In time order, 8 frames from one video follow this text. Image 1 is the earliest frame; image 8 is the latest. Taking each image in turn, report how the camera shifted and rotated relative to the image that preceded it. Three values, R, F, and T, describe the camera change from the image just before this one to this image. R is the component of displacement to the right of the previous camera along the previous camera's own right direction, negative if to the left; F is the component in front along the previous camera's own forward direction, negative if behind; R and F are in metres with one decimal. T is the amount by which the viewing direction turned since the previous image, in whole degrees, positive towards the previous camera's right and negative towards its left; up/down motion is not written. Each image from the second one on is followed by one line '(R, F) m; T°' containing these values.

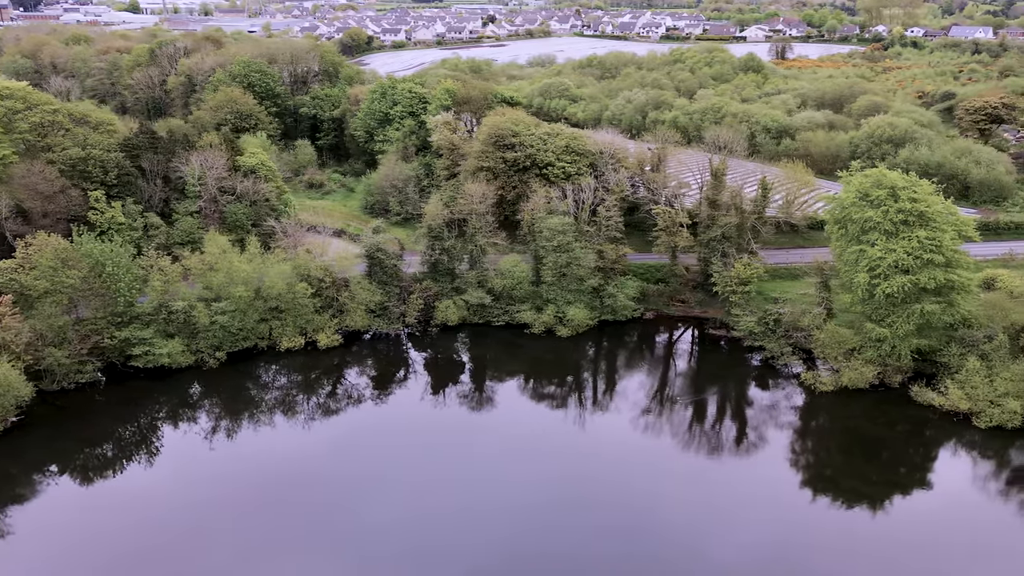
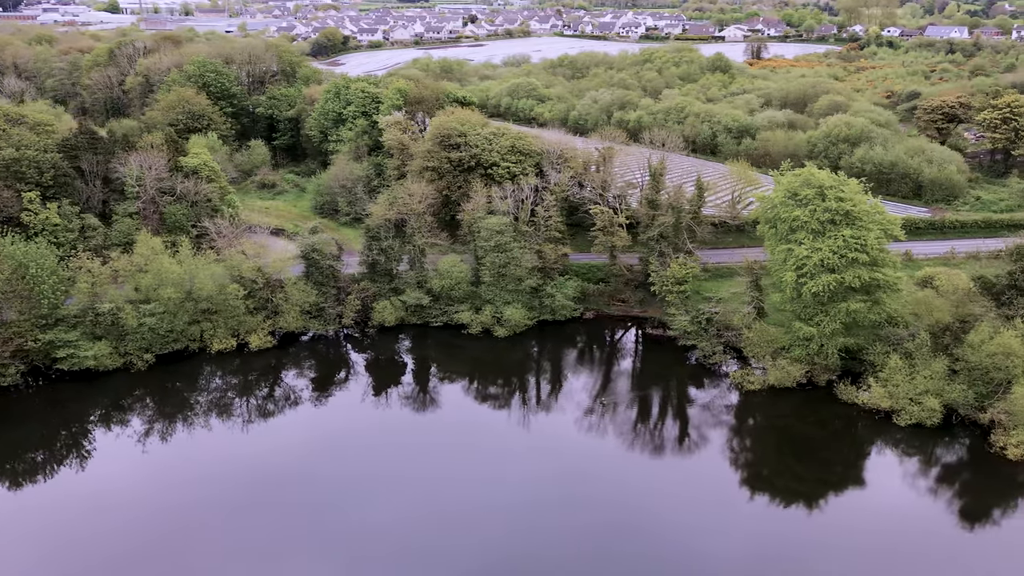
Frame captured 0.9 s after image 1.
(+2.3, 0.0) m; +1°
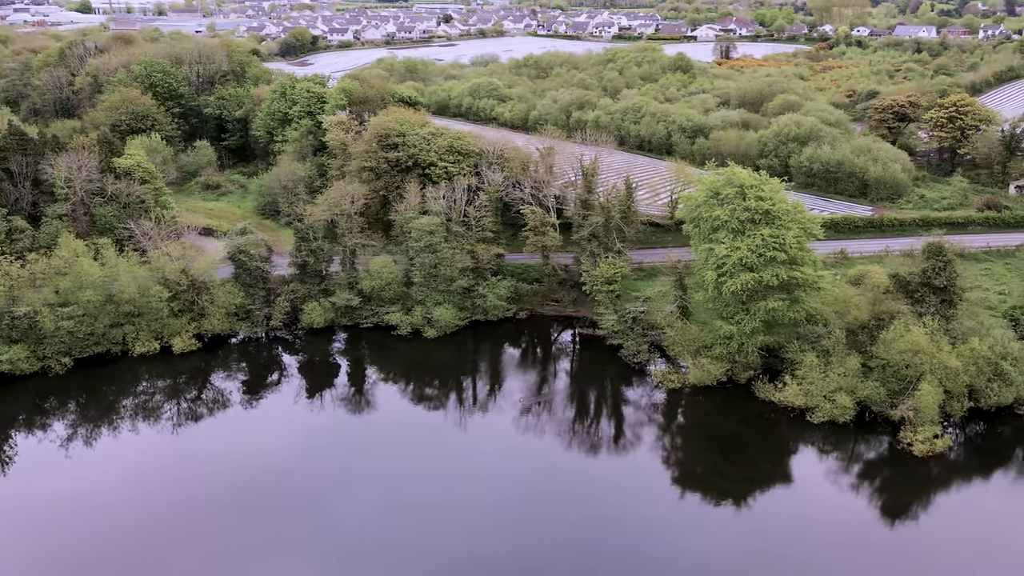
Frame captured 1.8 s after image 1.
(+2.4, 0.0) m; +1°
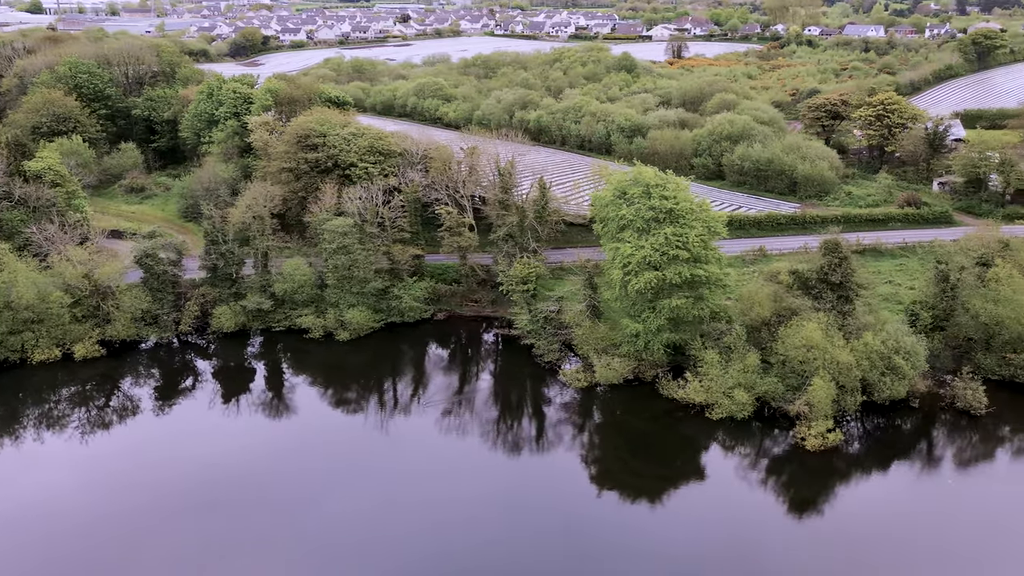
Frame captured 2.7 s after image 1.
(+2.4, 0.0) m; +2°
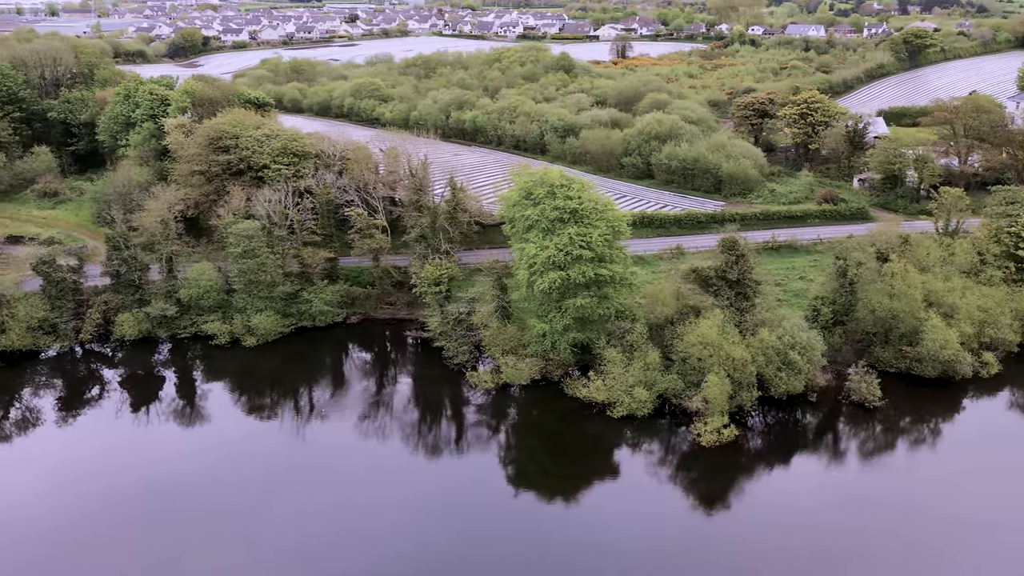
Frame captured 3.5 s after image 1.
(+2.1, +0.1) m; +3°
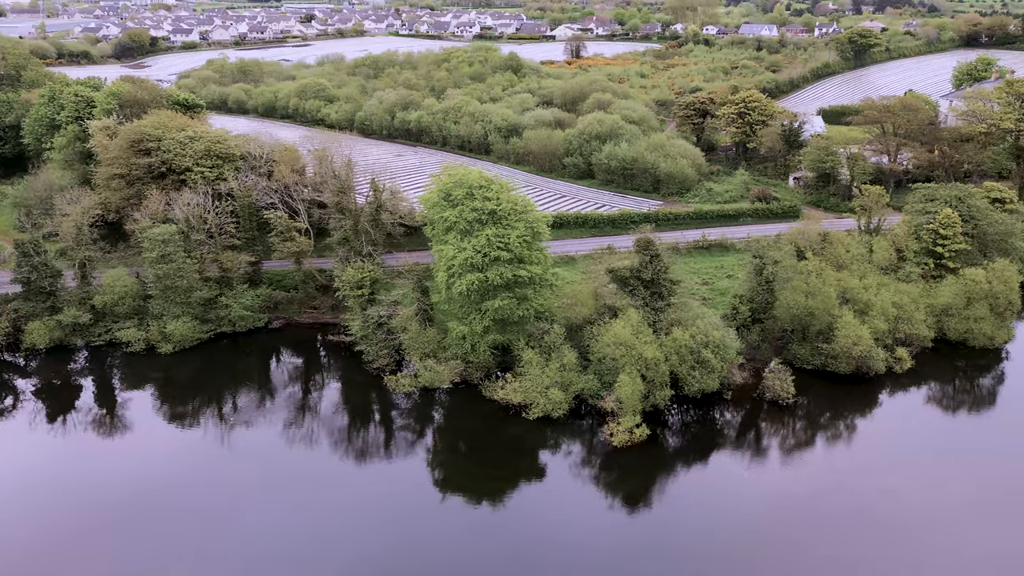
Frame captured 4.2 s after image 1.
(+1.9, +0.2) m; +2°
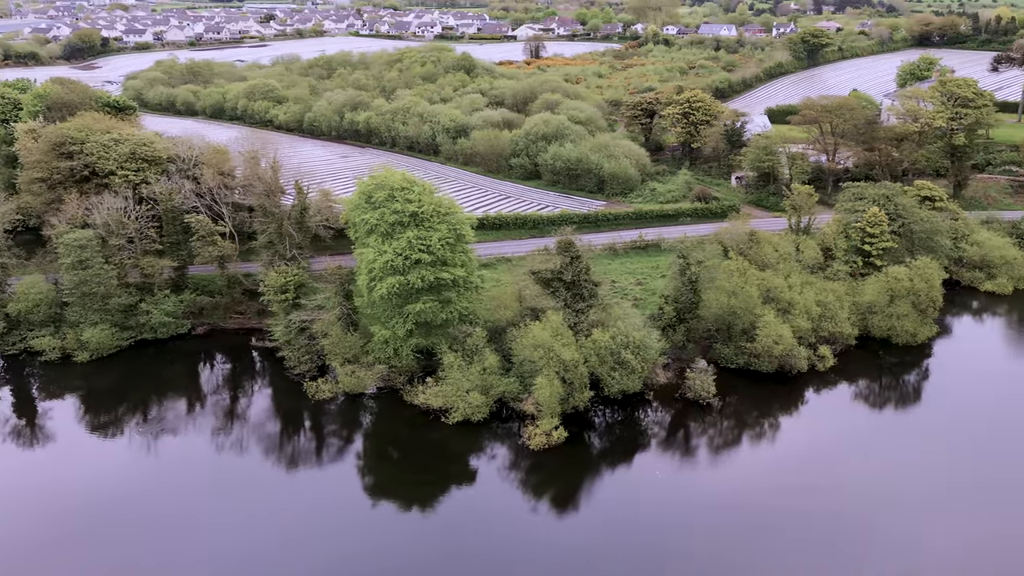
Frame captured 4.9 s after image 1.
(+1.9, +0.3) m; +2°
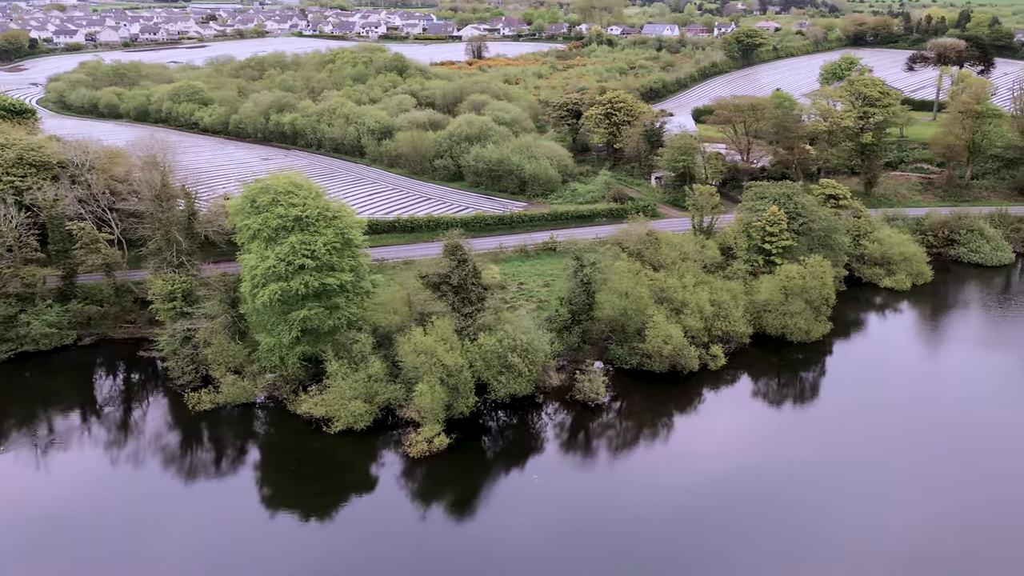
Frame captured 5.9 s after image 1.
(+2.7, +0.3) m; +3°
